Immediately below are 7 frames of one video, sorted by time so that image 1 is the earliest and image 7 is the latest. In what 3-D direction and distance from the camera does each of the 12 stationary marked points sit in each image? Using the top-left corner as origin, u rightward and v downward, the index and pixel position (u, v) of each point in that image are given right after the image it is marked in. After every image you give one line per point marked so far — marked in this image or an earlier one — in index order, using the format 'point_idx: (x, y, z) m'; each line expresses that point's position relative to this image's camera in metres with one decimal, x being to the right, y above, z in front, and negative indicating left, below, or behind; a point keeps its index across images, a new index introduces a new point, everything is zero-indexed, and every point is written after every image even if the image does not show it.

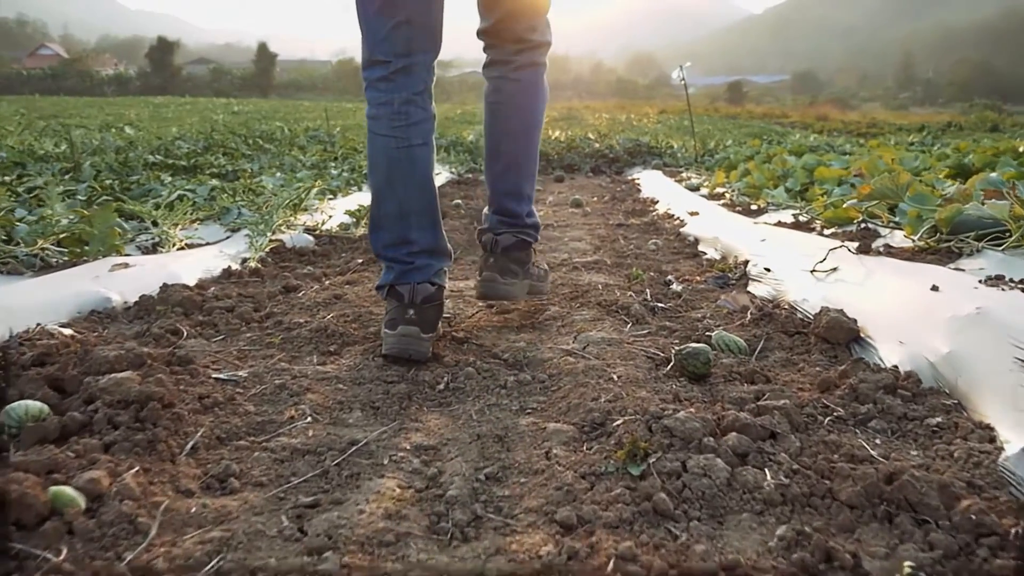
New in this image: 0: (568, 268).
0: (+0.2, +0.1, +3.1) m
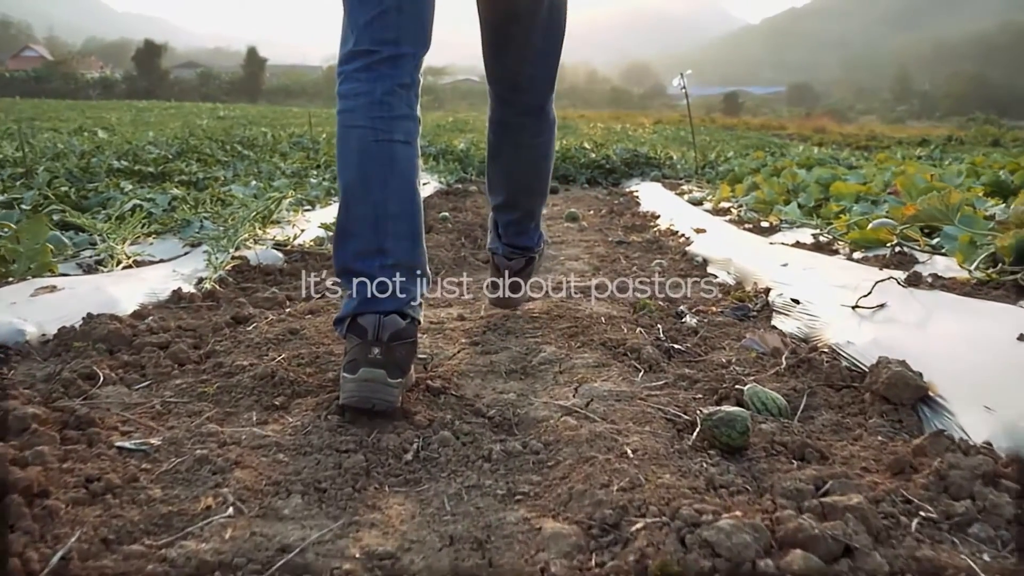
0: (+0.2, 0.0, +2.7) m
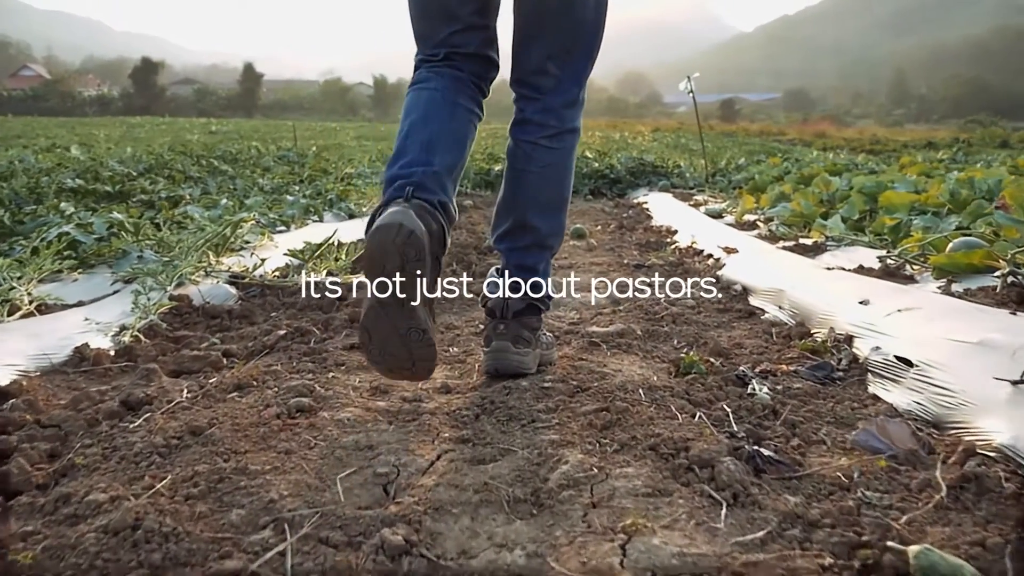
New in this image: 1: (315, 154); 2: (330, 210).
0: (+0.2, -0.2, +2.1) m
1: (-2.3, +1.5, +8.8) m
2: (-1.4, +0.6, +6.0) m
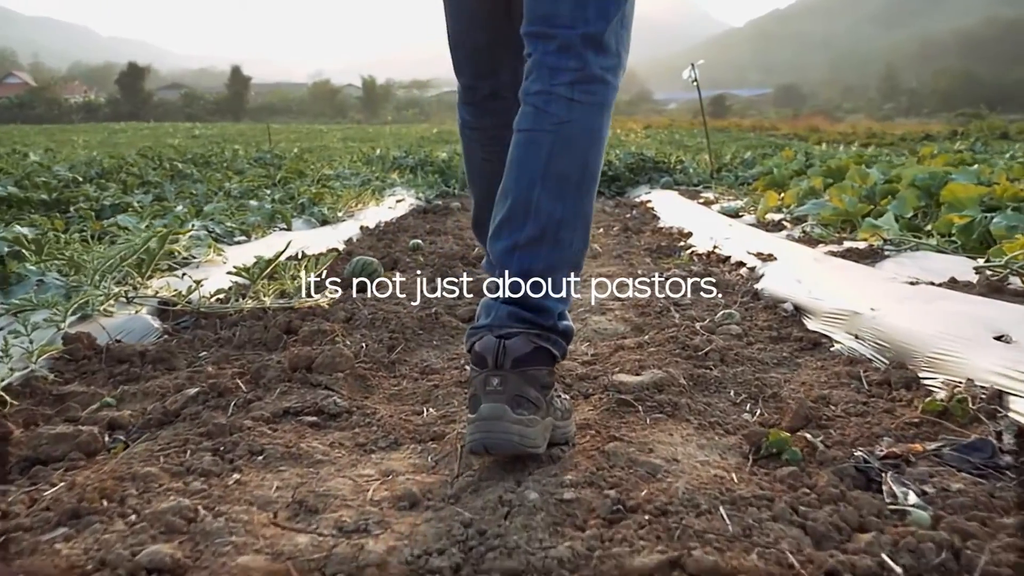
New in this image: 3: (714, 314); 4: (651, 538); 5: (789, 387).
0: (+0.2, -0.2, +1.5) m
1: (-2.4, +1.4, +8.1) m
2: (-1.5, +0.5, +5.3) m
3: (+0.7, -0.1, +2.5) m
4: (+0.2, -0.3, +0.9) m
5: (+0.6, -0.2, +1.7) m
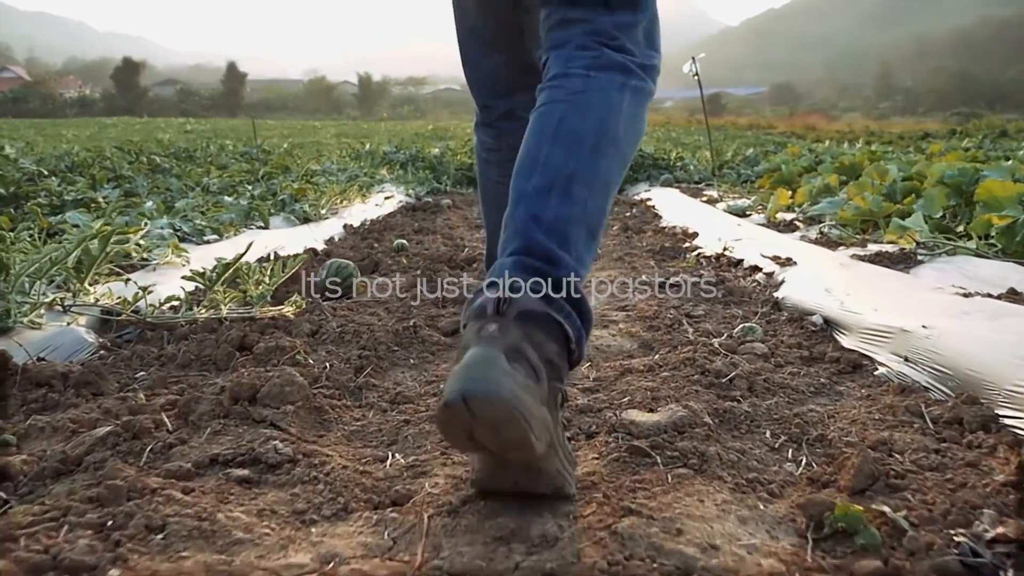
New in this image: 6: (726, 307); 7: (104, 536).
0: (+0.2, -0.3, +1.2) m
1: (-2.4, +1.4, +7.8) m
2: (-1.5, +0.5, +5.0) m
3: (+0.6, -0.1, +2.2) m
4: (+0.1, -0.3, +0.6) m
5: (+0.6, -0.2, +1.4) m
6: (+0.7, -0.1, +2.4) m
7: (-0.5, -0.3, +0.9) m
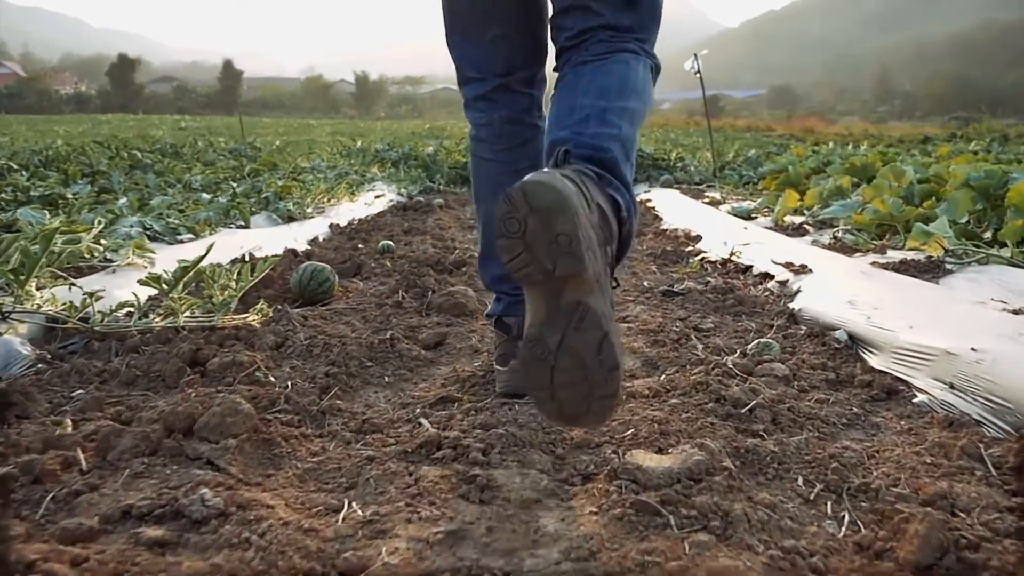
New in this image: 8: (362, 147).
0: (+0.2, -0.3, +1.0) m
1: (-2.5, +1.4, +7.6) m
2: (-1.6, +0.5, +4.8) m
3: (+0.6, -0.1, +1.9) m
4: (+0.1, -0.4, +0.4) m
5: (+0.6, -0.3, +1.2) m
6: (+0.7, -0.1, +2.2) m
7: (-0.5, -0.3, +0.7) m
8: (-1.7, +1.6, +8.3) m
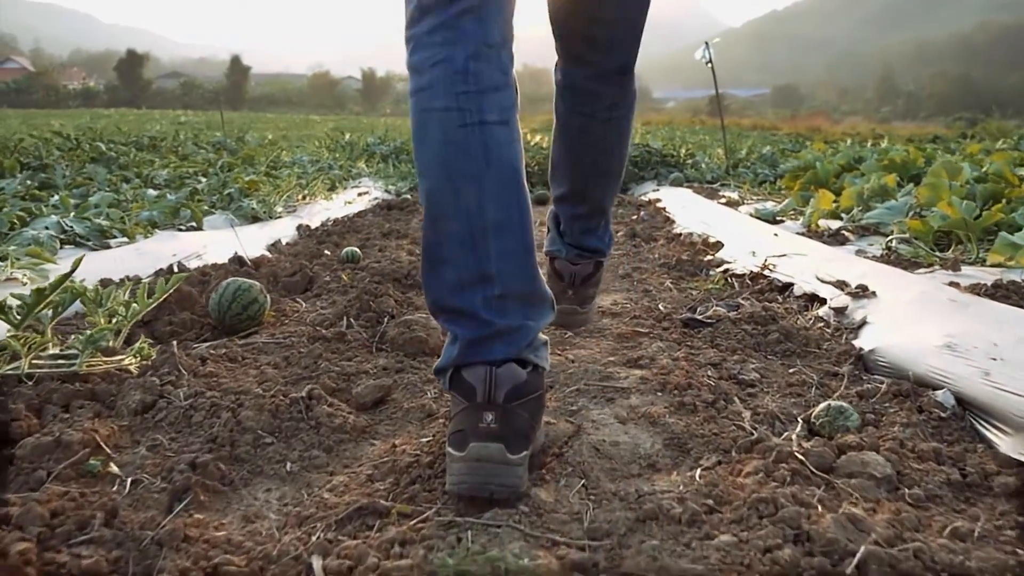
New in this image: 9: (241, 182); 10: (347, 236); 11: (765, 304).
0: (+0.1, -0.4, +0.4) m
1: (-2.5, +1.4, +7.0) m
2: (-1.6, +0.4, +4.2) m
3: (+0.5, -0.2, +1.4) m
4: (+0.1, -0.4, -0.2) m
5: (+0.5, -0.4, +0.6) m
6: (+0.6, -0.2, +1.7) m
7: (-0.6, -0.4, +0.2) m
8: (-1.7, +1.5, +7.7) m
9: (-1.7, +0.7, +4.7) m
10: (-0.9, +0.3, +3.9) m
11: (+0.7, -0.1, +2.2) m
